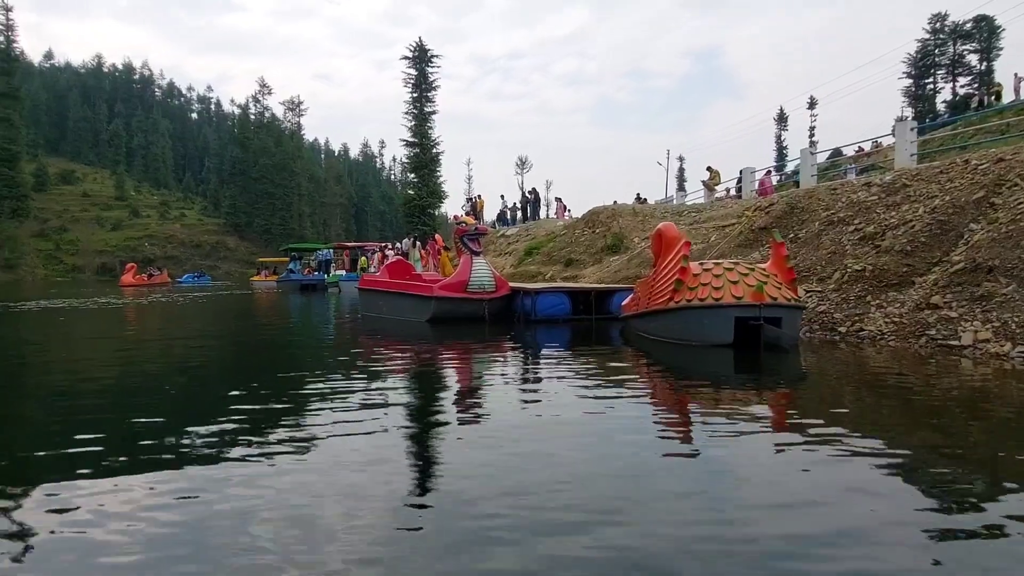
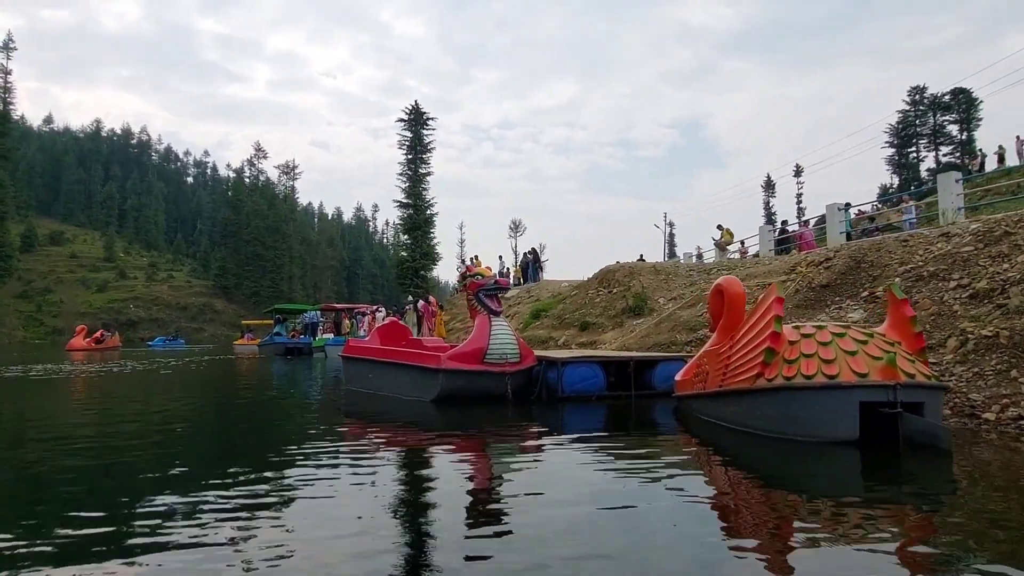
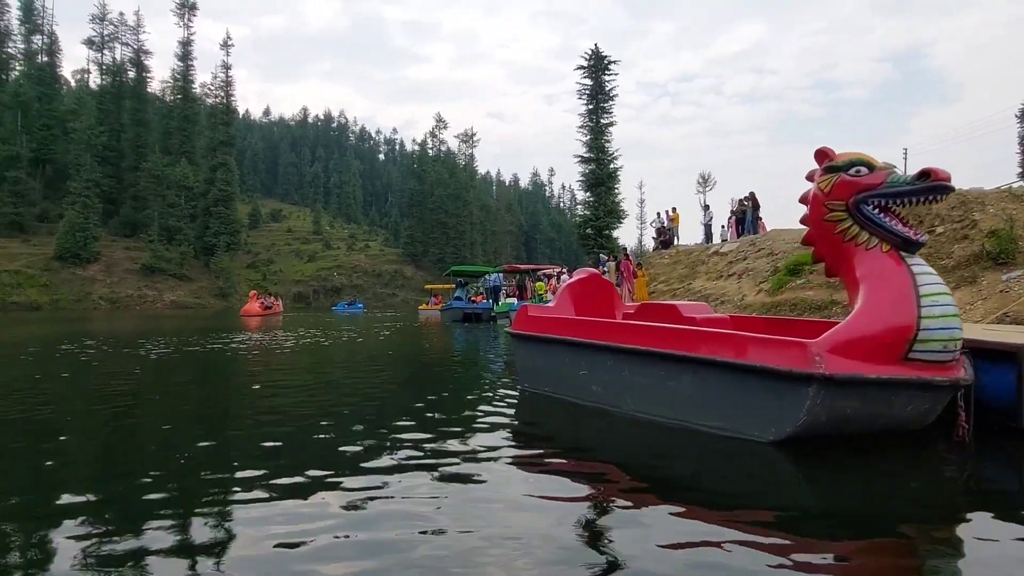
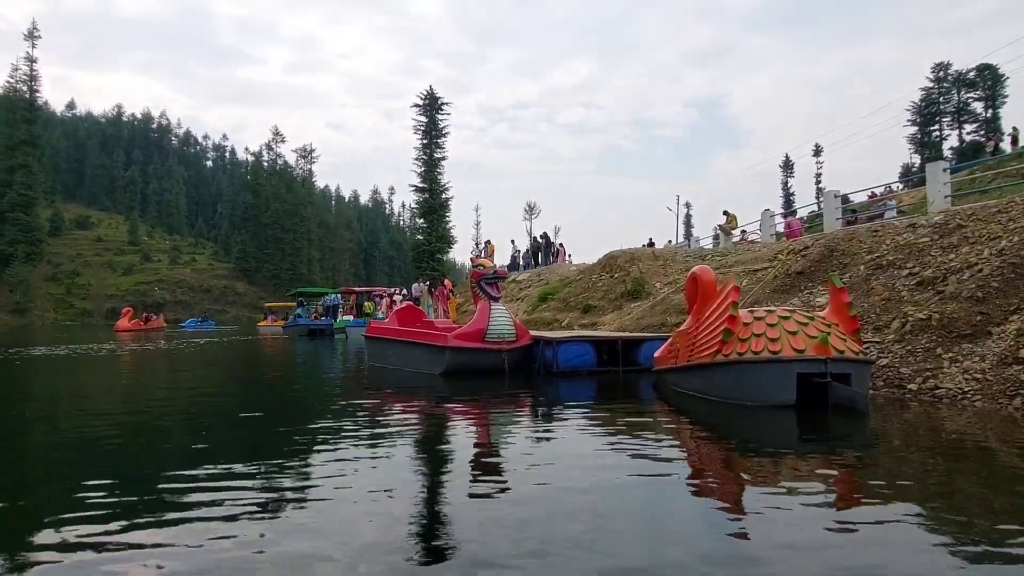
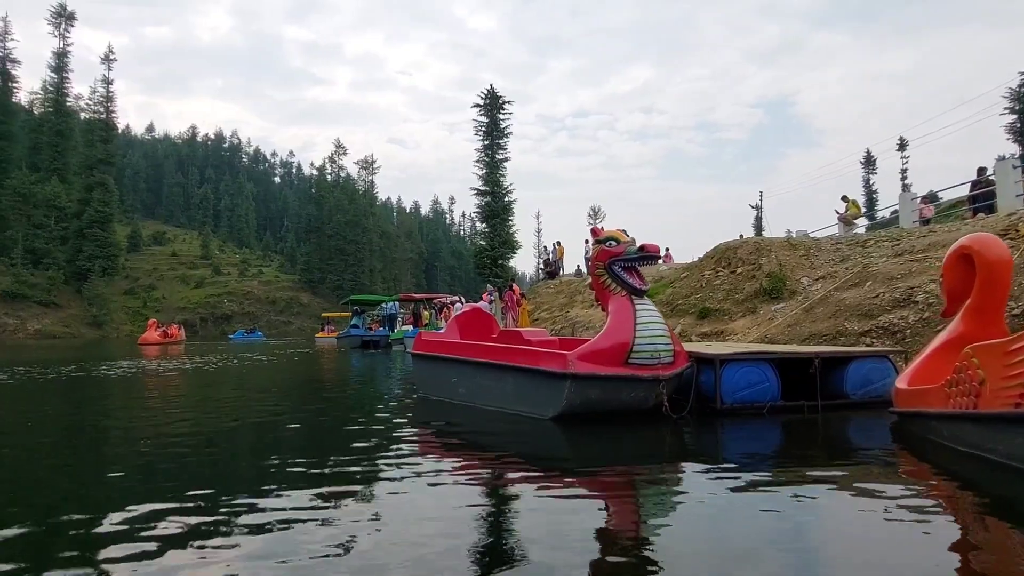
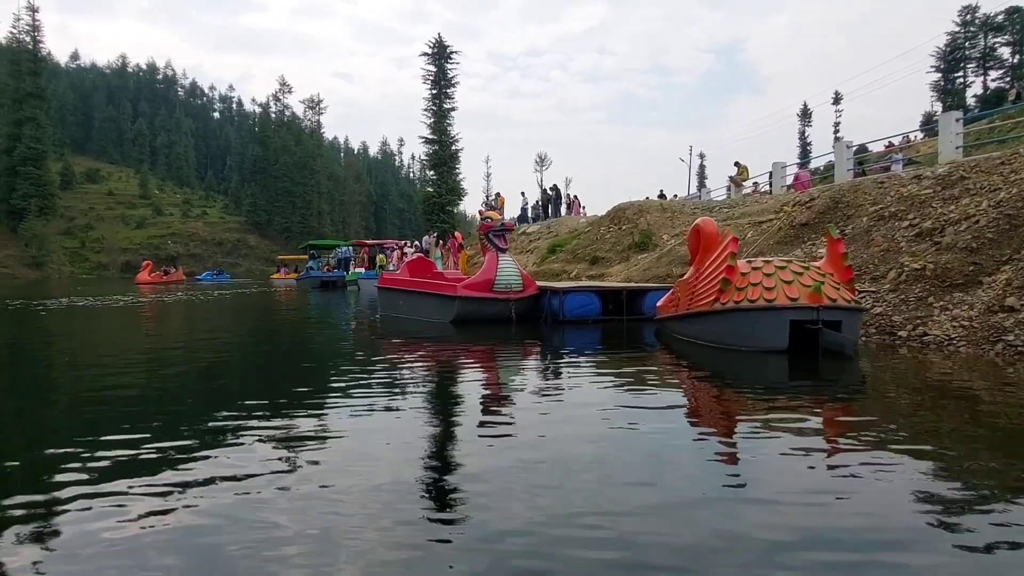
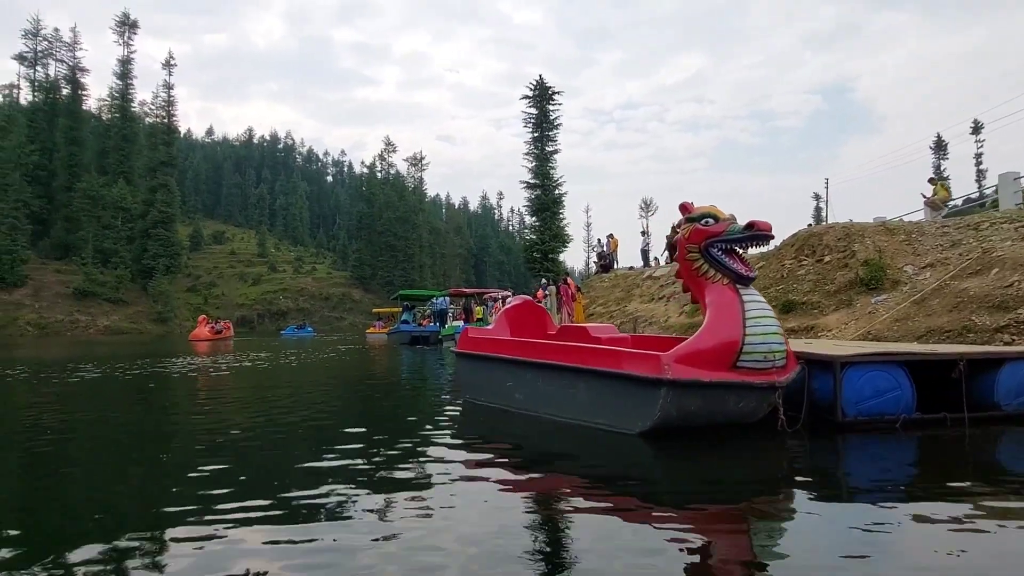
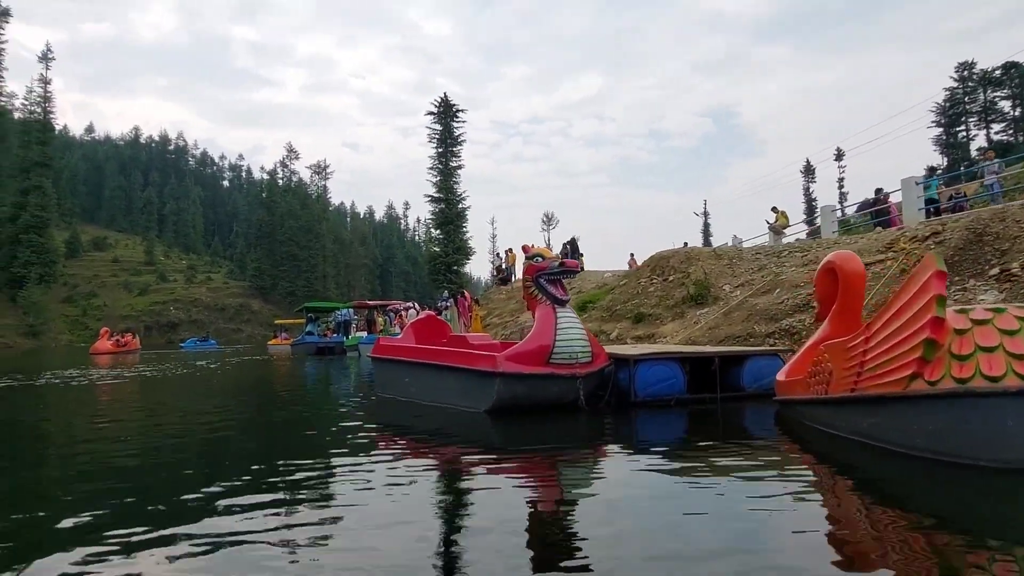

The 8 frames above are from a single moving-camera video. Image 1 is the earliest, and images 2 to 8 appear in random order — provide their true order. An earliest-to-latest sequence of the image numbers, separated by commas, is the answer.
6, 4, 2, 8, 5, 7, 3
